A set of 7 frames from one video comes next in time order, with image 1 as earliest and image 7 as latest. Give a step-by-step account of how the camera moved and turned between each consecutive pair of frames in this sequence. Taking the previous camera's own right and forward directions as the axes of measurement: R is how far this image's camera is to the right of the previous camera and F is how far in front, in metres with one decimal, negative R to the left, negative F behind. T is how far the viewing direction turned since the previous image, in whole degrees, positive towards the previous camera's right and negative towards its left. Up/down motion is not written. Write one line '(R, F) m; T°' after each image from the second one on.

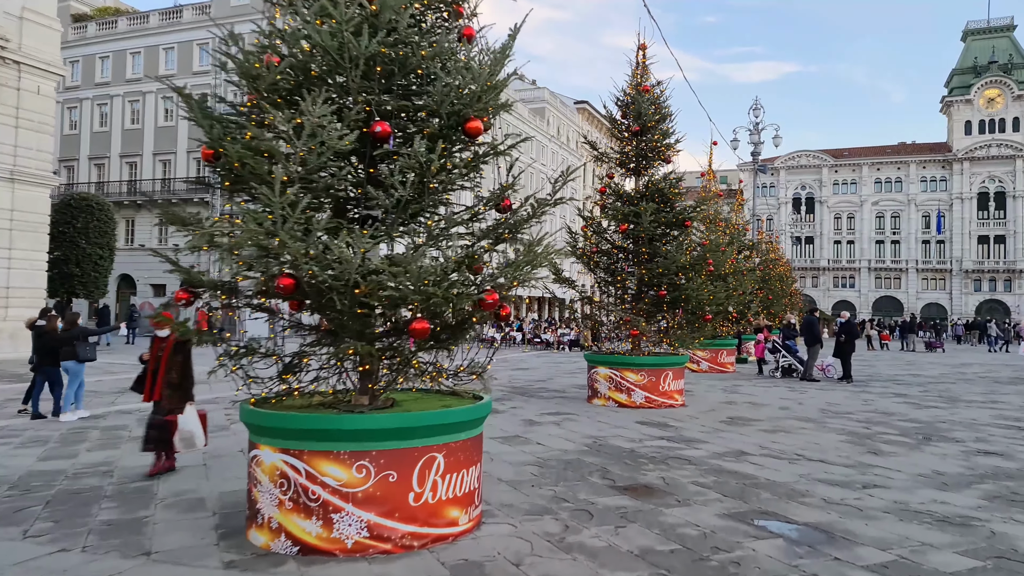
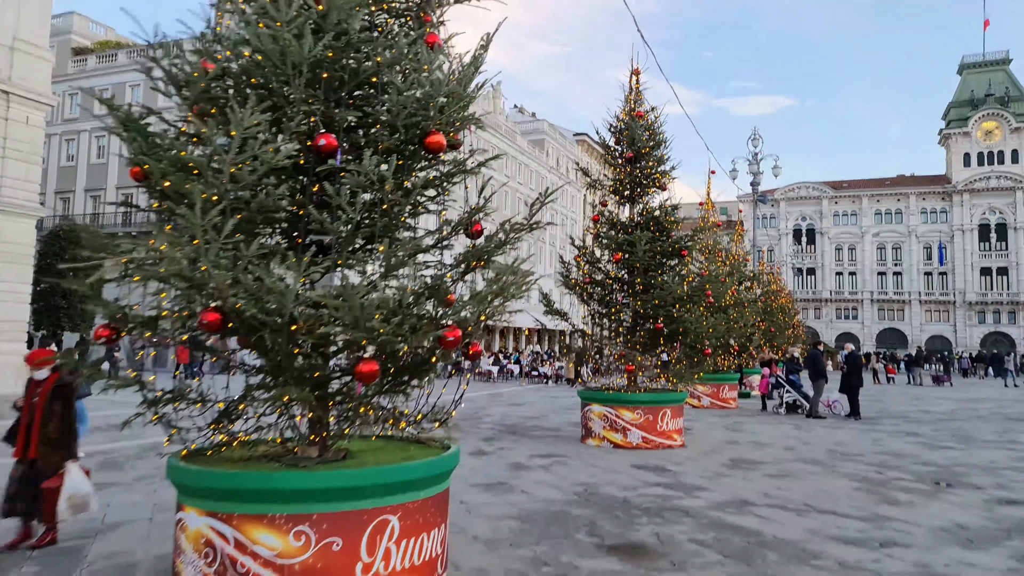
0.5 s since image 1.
(+0.2, +0.5) m; 0°
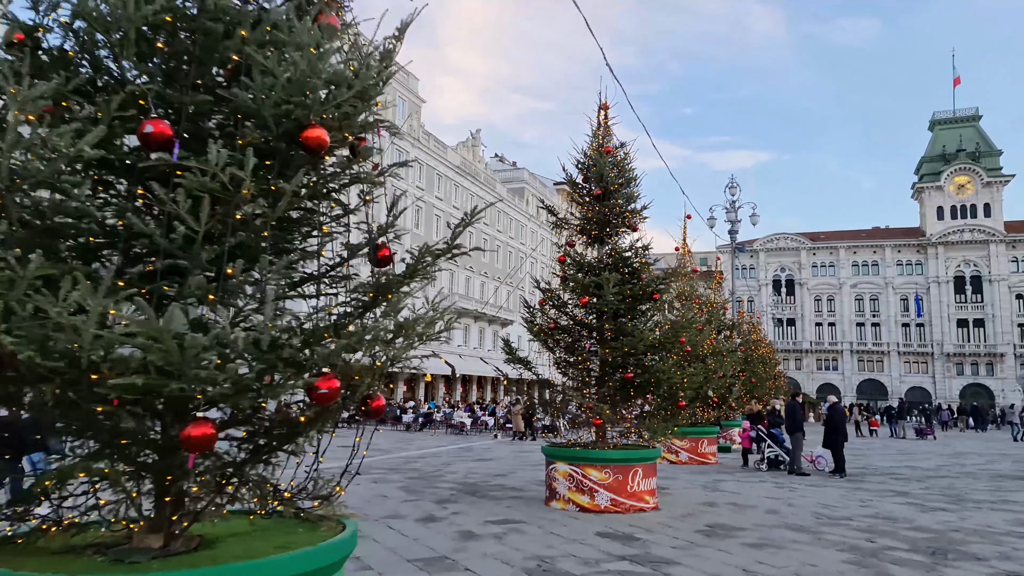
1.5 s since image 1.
(+0.3, +0.8) m; +1°
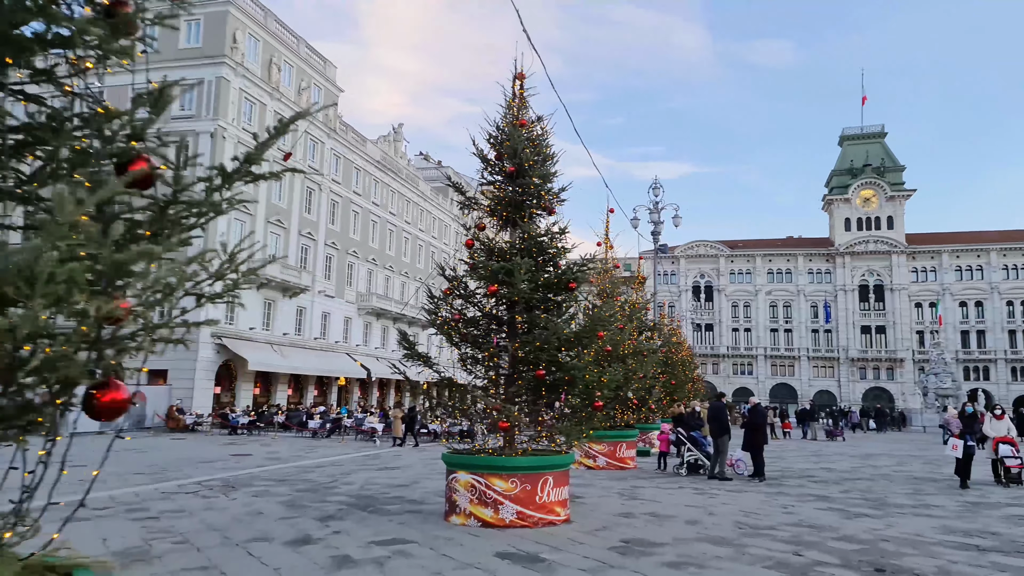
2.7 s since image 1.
(+0.3, +1.0) m; +6°
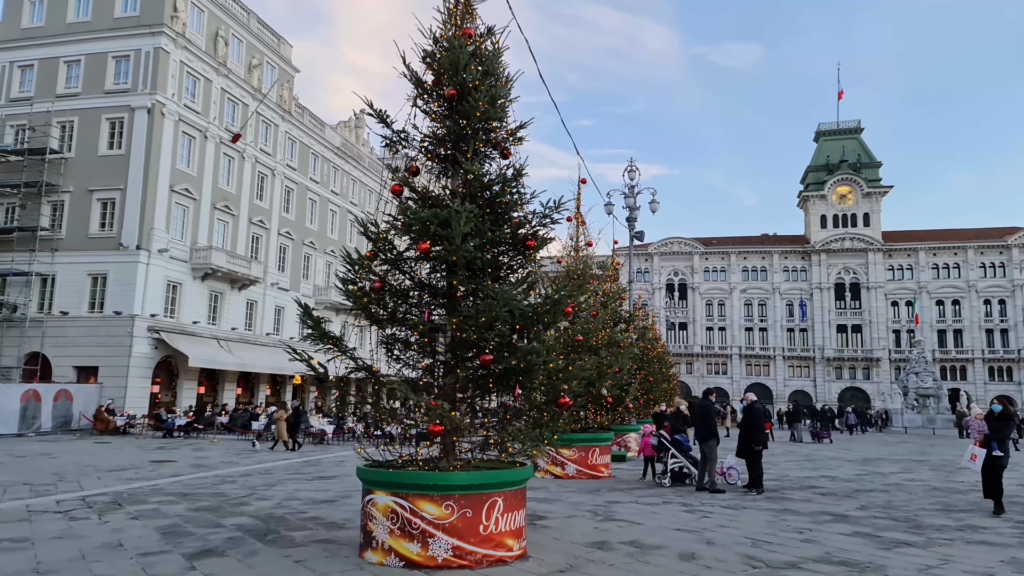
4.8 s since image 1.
(+0.3, +2.0) m; +2°
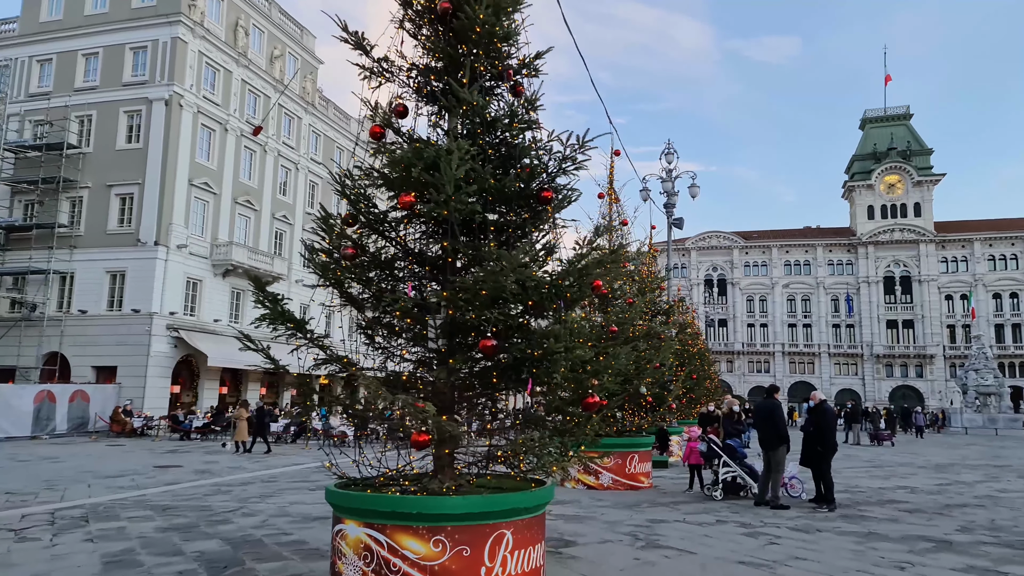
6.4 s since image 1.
(+0.1, +1.5) m; -3°
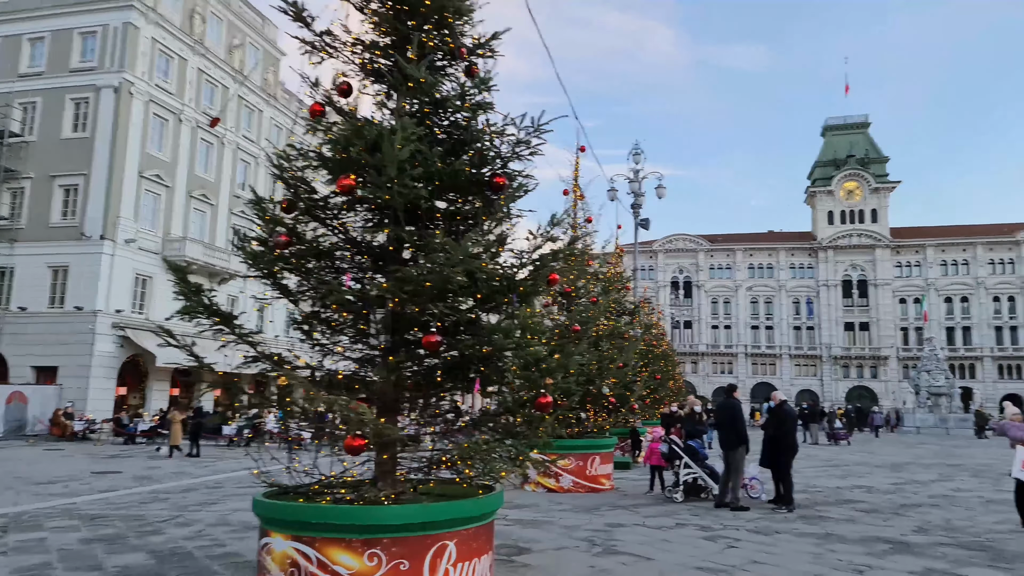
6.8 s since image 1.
(+0.1, +0.3) m; +3°
